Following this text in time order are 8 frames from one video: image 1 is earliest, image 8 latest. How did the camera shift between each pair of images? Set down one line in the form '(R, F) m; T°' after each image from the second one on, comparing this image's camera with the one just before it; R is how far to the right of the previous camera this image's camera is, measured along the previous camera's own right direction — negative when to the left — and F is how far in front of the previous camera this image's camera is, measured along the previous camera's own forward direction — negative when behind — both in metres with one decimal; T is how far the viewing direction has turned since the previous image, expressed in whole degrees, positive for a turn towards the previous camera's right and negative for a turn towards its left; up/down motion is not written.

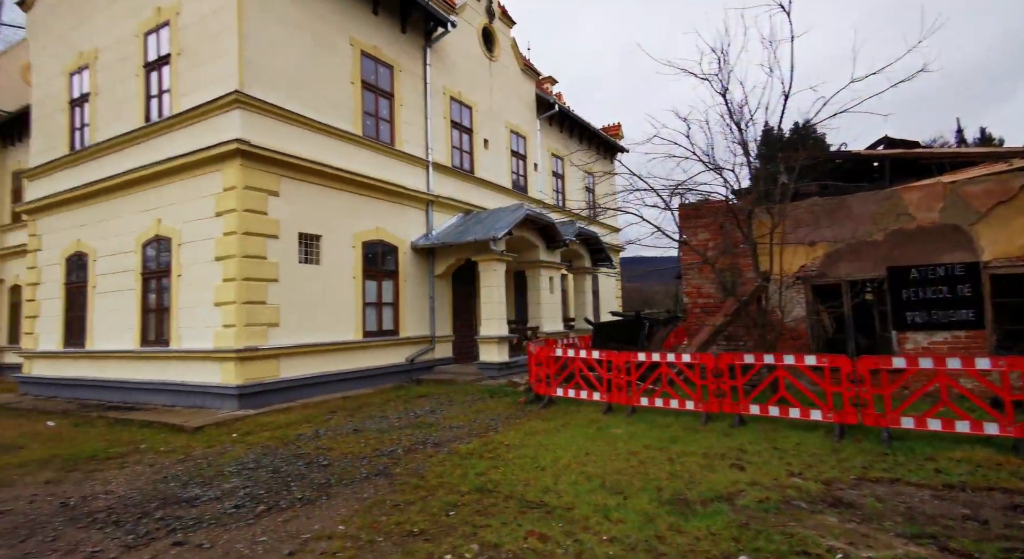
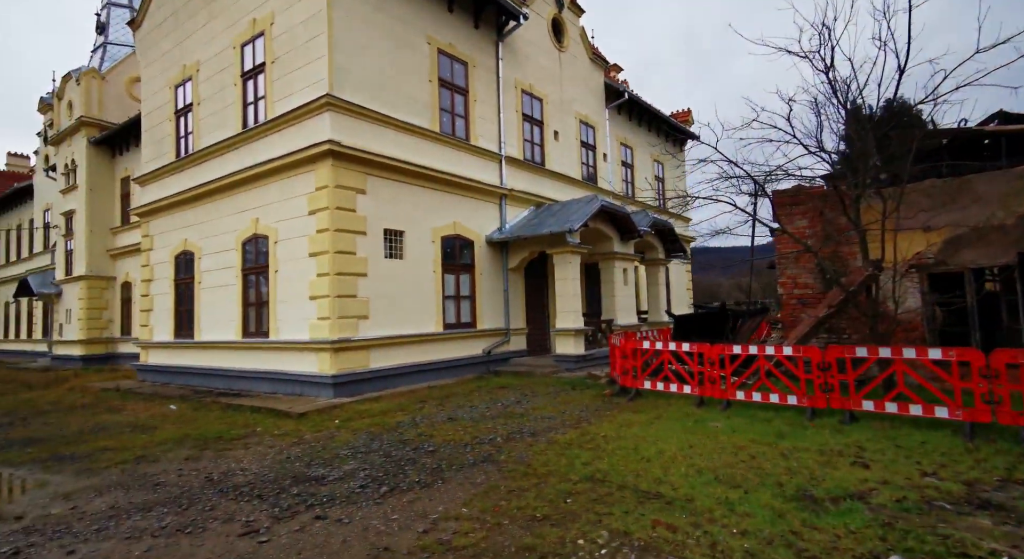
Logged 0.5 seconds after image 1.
(-0.3, -0.1) m; -6°
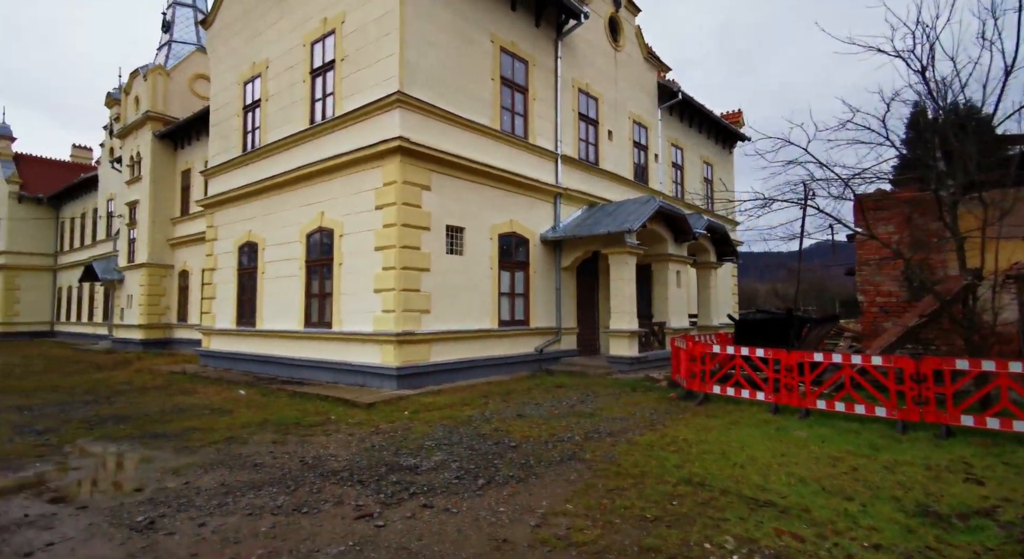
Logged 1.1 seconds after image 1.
(-0.5, 0.0) m; -3°
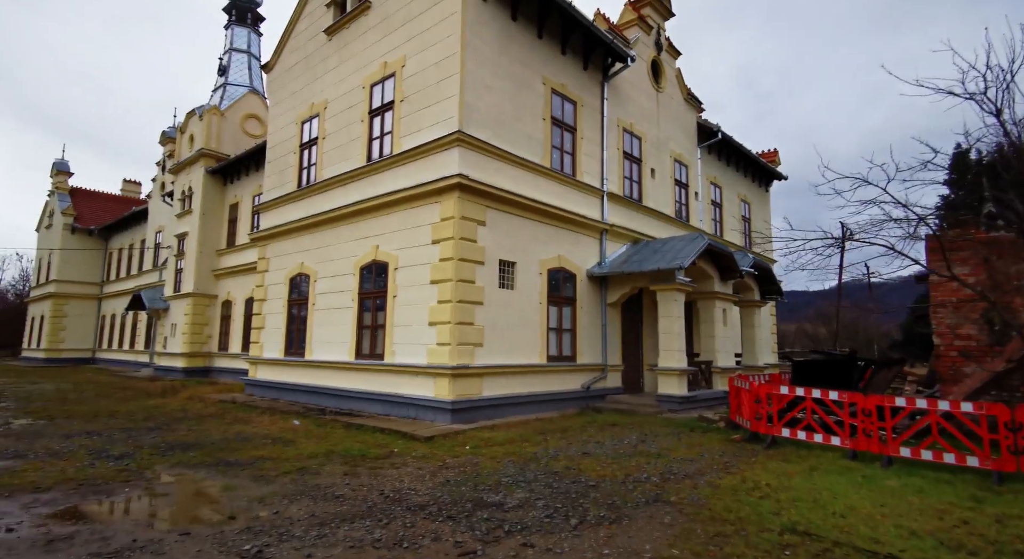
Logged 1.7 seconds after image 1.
(-0.5, -0.1) m; -2°
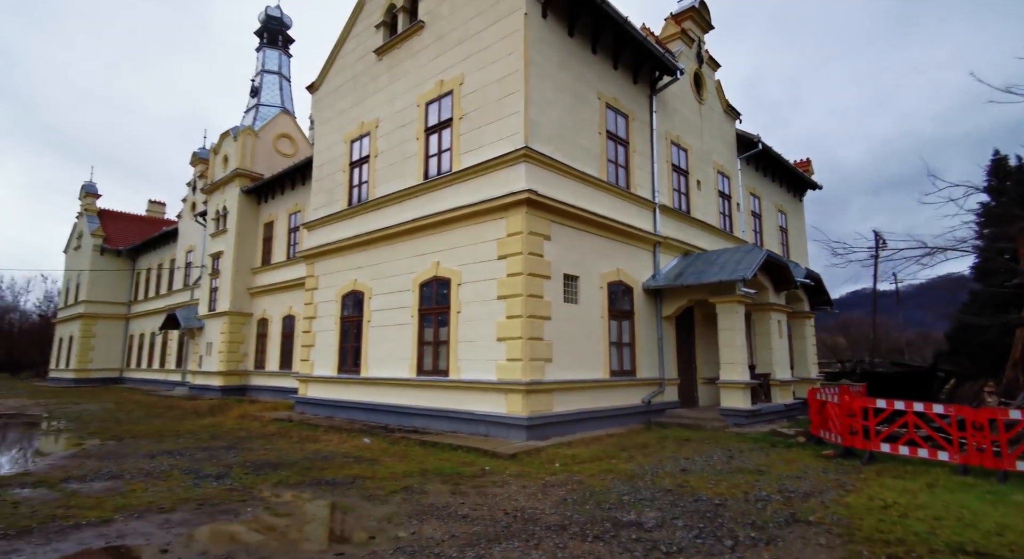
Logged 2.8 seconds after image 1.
(-1.0, 0.0) m; -1°
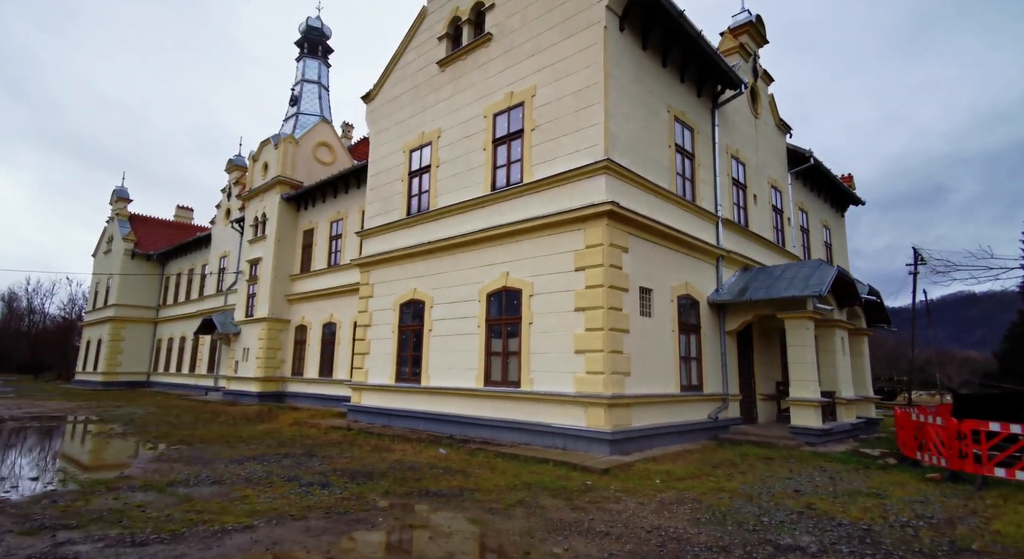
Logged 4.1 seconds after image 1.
(-1.2, 0.0) m; -1°
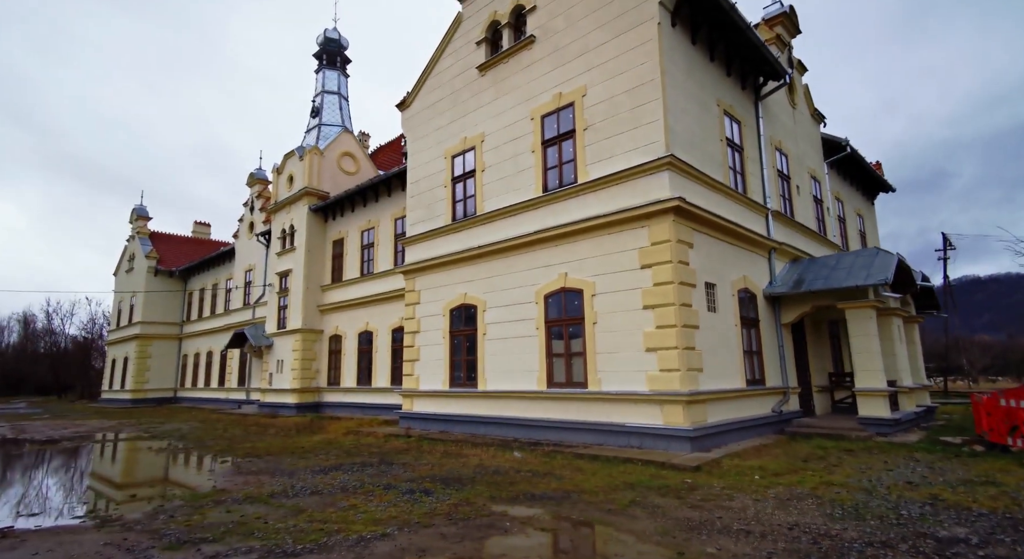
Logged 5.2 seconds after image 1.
(-1.0, 0.0) m; -1°
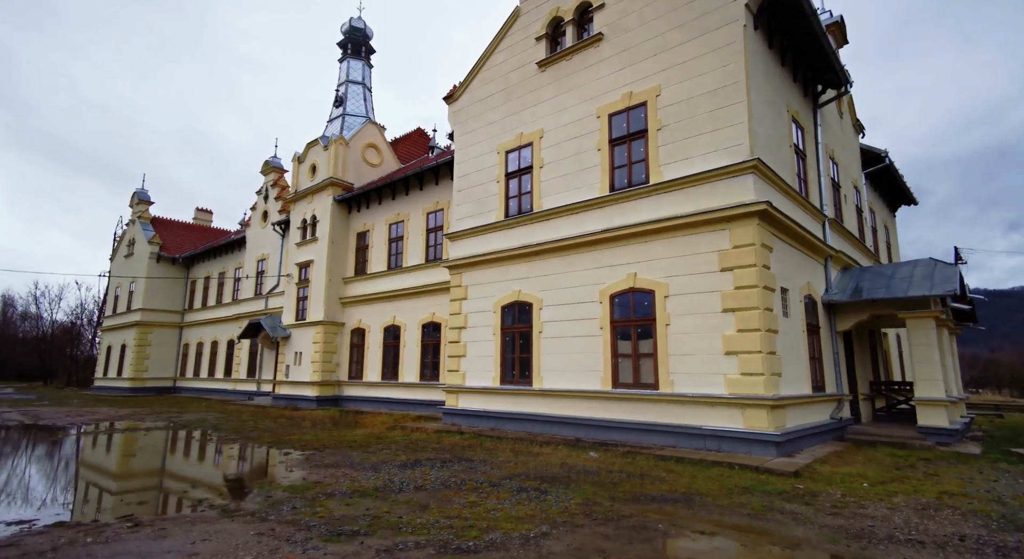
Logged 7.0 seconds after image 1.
(-1.6, +0.1) m; +1°
